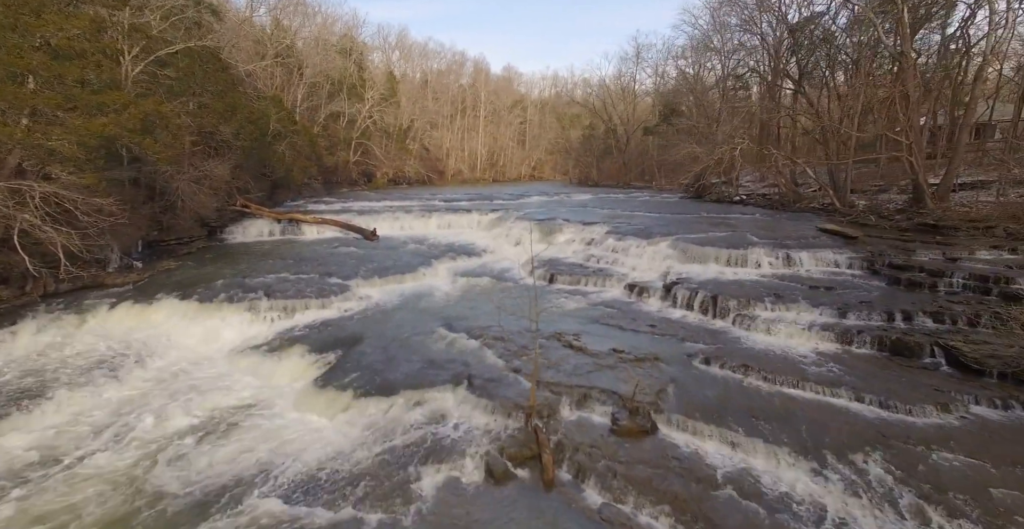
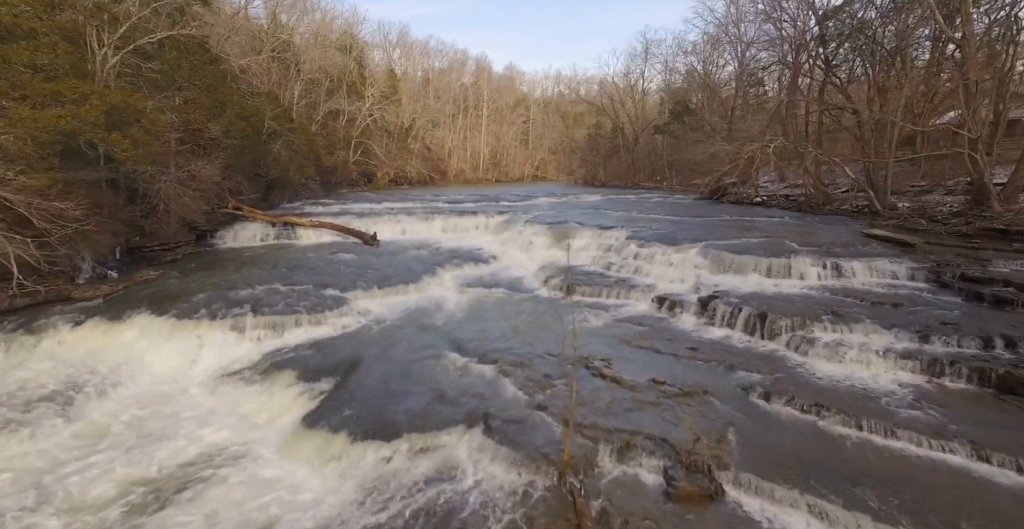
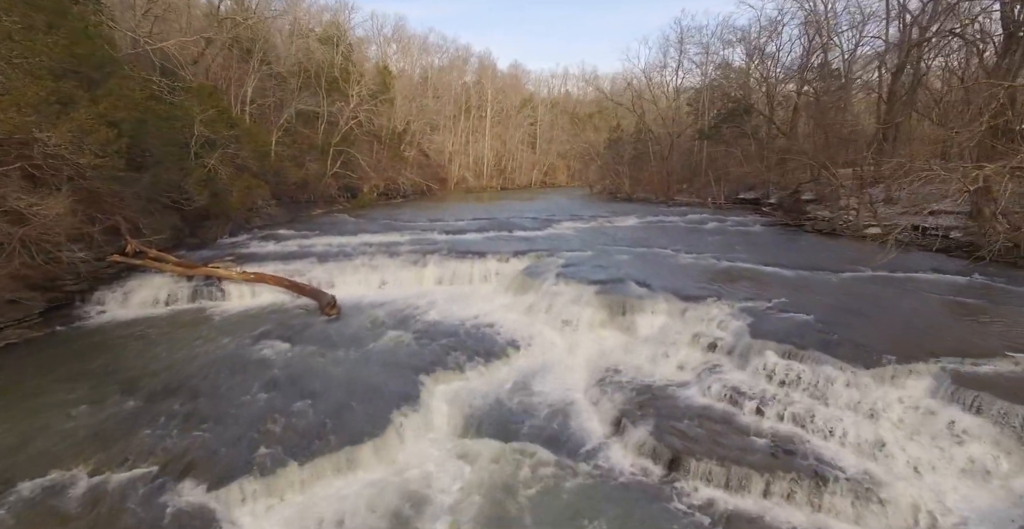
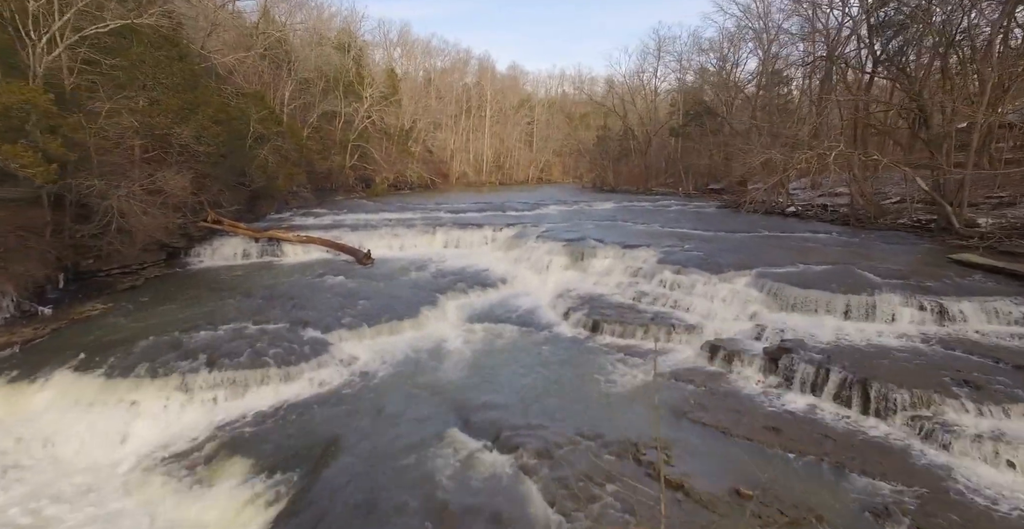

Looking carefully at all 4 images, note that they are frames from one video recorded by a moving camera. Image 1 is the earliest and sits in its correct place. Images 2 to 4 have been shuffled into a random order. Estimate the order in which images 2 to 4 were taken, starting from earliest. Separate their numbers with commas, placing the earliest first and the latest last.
2, 4, 3
